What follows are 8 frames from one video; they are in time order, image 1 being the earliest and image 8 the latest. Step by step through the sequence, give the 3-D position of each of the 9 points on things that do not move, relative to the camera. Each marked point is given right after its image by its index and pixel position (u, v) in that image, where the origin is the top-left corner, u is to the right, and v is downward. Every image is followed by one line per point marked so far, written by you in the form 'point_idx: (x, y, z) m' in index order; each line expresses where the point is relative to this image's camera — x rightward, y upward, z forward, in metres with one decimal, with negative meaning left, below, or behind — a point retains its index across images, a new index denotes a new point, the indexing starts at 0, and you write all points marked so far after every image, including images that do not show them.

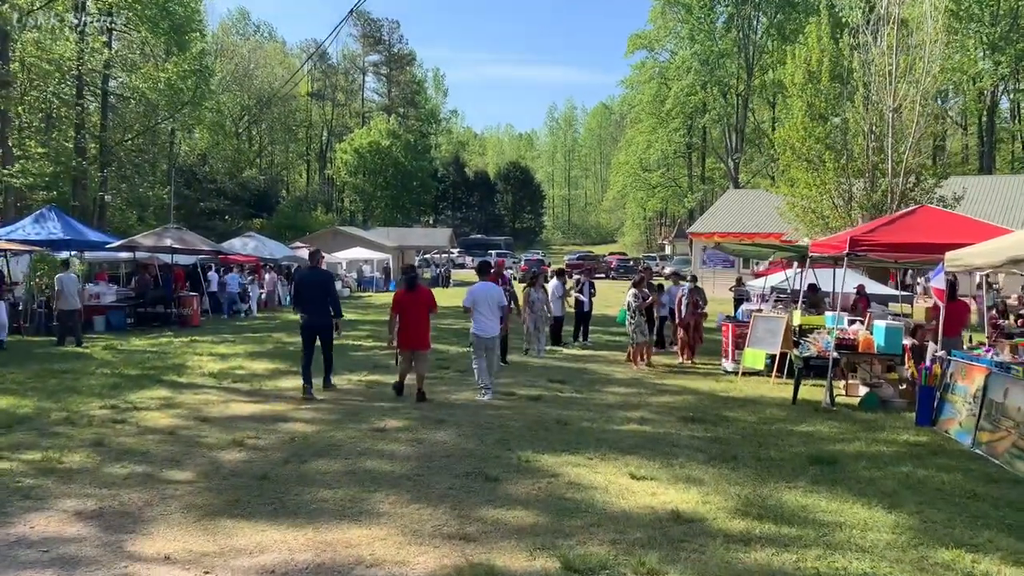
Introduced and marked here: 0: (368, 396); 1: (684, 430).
0: (-1.6, -1.2, +9.6) m
1: (+1.6, -1.3, +7.8) m
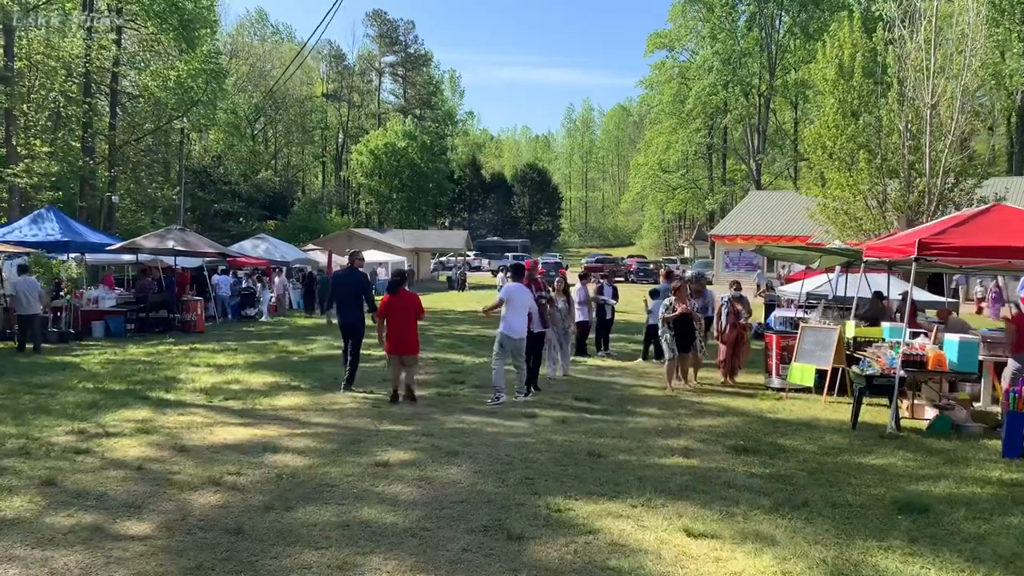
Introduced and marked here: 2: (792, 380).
0: (-1.4, -1.2, +8.5) m
1: (+1.7, -1.4, +6.7) m
2: (+3.3, -1.1, +10.3) m
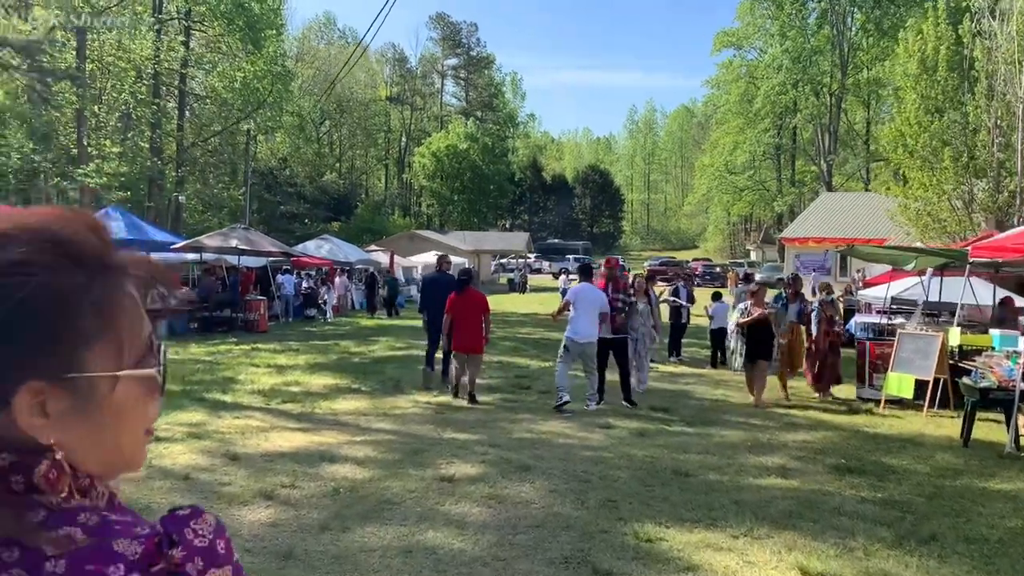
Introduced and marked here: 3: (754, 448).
0: (-0.7, -1.2, +8.0) m
1: (+2.3, -1.4, +6.0) m
2: (+4.1, -1.1, +9.4) m
3: (+2.0, -1.3, +7.2) m
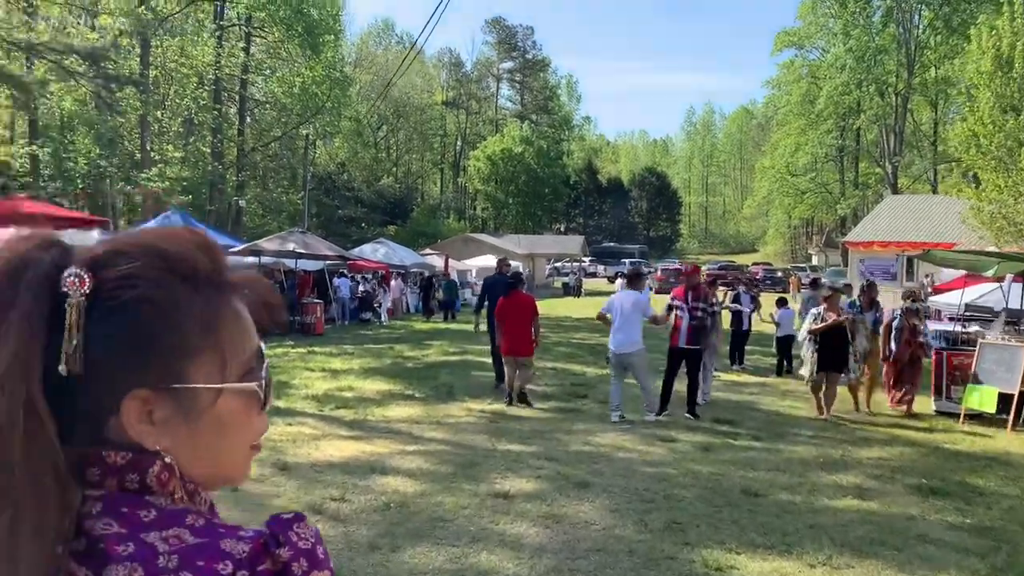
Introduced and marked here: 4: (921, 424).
0: (-0.2, -1.3, +7.7) m
1: (+2.7, -1.4, +5.6) m
2: (+4.7, -1.2, +8.9) m
3: (+2.5, -1.4, +6.8) m
4: (+4.1, -1.4, +8.8) m
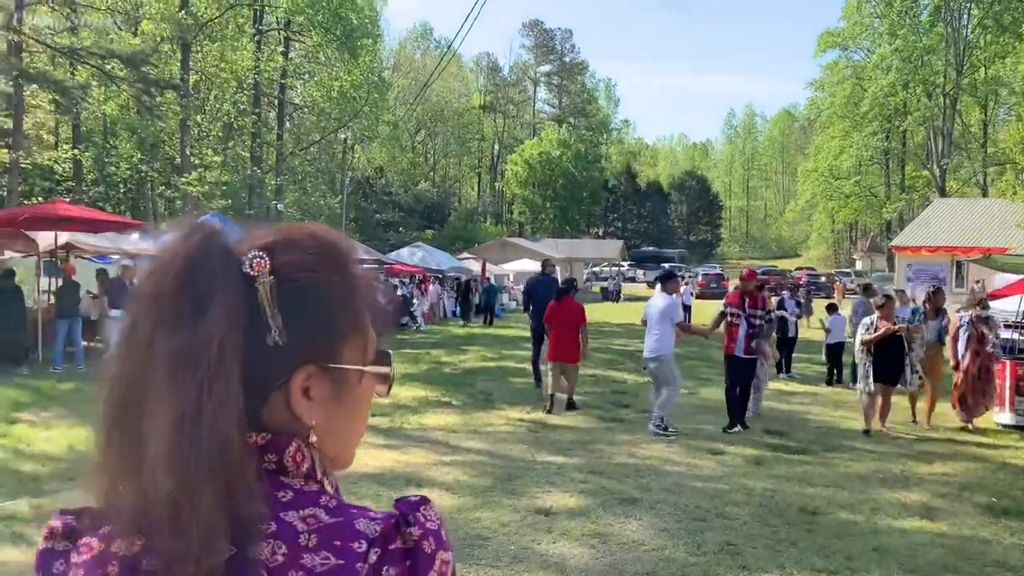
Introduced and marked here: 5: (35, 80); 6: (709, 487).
0: (+0.2, -1.3, +7.4) m
1: (+2.9, -1.5, +5.1) m
2: (+5.1, -1.3, +8.4) m
3: (+2.8, -1.4, +6.4) m
4: (+4.5, -1.4, +8.3) m
5: (-8.5, +3.7, +15.6) m
6: (+1.4, -1.4, +5.9) m
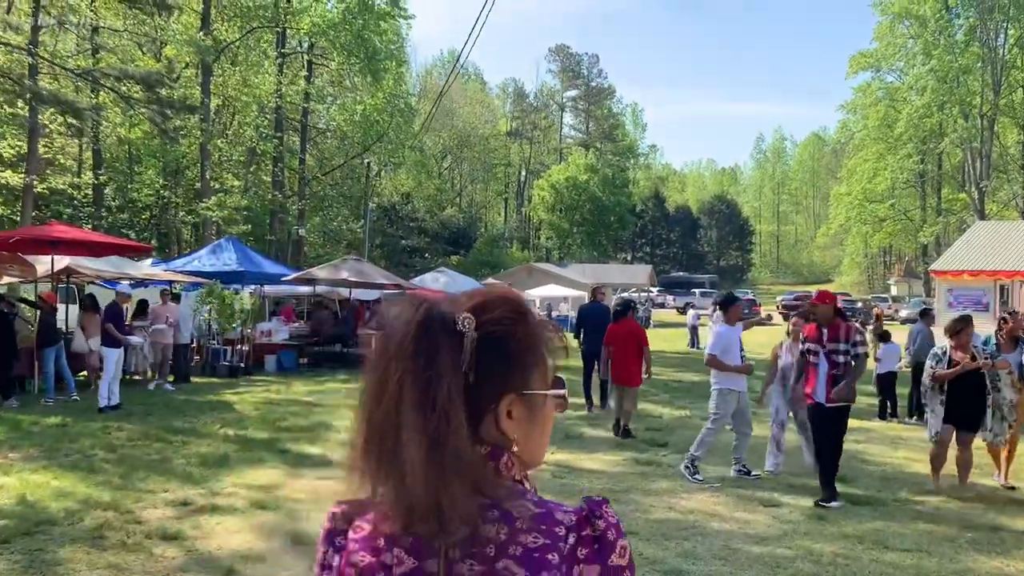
0: (+0.3, -1.5, +6.5) m
1: (+3.0, -1.6, +4.1) m
2: (+5.3, -1.5, +7.3) m
3: (+2.9, -1.6, +5.3) m
4: (+4.7, -1.6, +7.2) m
5: (-8.1, +3.2, +15.0) m
6: (+1.5, -1.5, +4.9) m
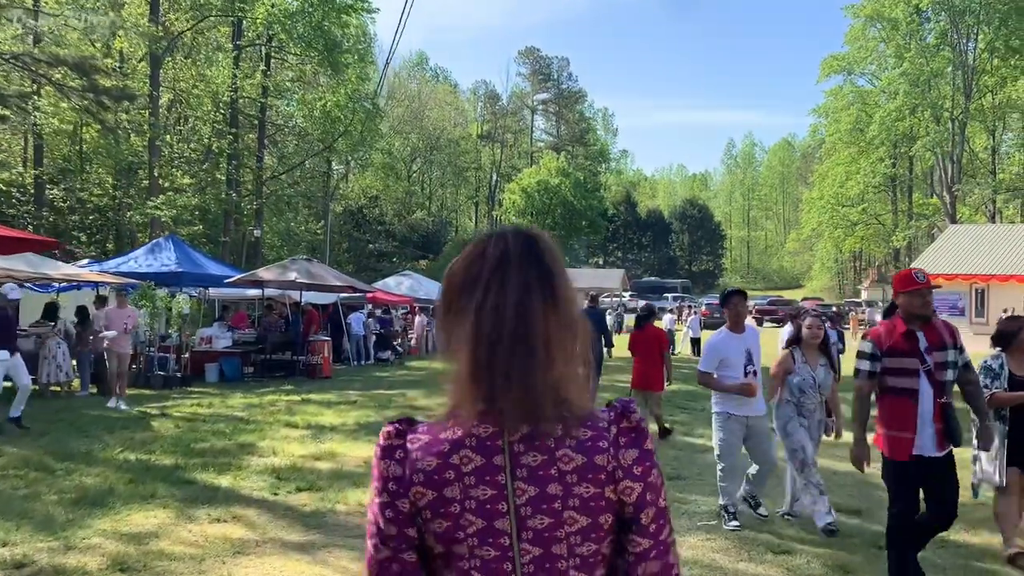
0: (0.0, -1.5, +5.2) m
1: (+2.8, -1.5, +2.9) m
2: (+4.9, -1.4, +6.2) m
3: (+2.6, -1.5, +4.1) m
4: (+4.4, -1.6, +6.1) m
5: (-8.7, +3.2, +13.5) m
6: (+1.2, -1.5, +3.7) m
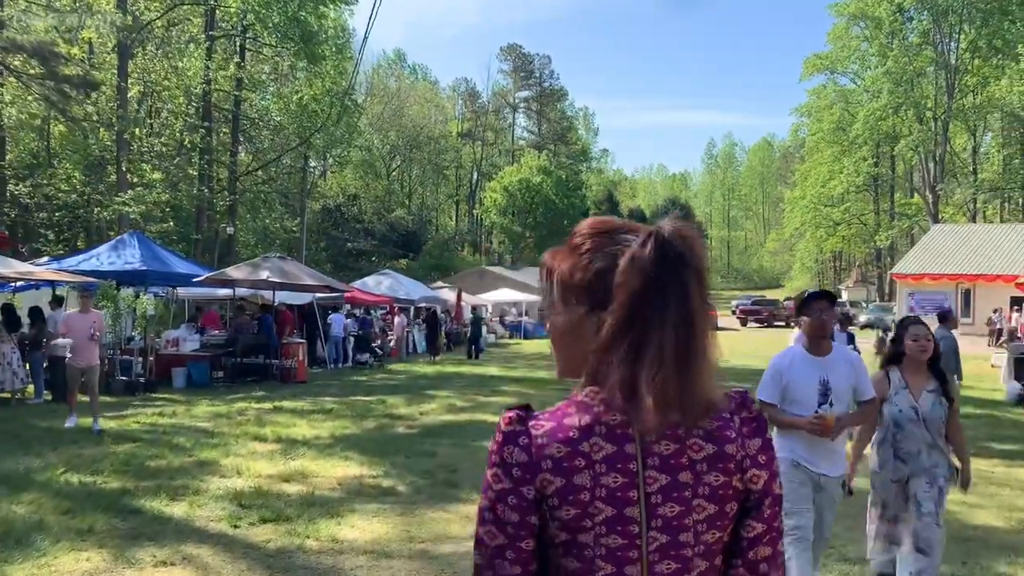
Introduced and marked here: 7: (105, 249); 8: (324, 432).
0: (0.0, -1.5, +4.4) m
1: (+2.8, -1.5, +2.2) m
2: (+4.9, -1.4, +5.5) m
3: (+2.6, -1.5, +3.4) m
4: (+4.3, -1.6, +5.4) m
5: (-8.9, +3.2, +12.5) m
6: (+1.2, -1.4, +2.9) m
7: (-7.1, +0.7, +15.1) m
8: (-2.0, -1.6, +9.4) m
